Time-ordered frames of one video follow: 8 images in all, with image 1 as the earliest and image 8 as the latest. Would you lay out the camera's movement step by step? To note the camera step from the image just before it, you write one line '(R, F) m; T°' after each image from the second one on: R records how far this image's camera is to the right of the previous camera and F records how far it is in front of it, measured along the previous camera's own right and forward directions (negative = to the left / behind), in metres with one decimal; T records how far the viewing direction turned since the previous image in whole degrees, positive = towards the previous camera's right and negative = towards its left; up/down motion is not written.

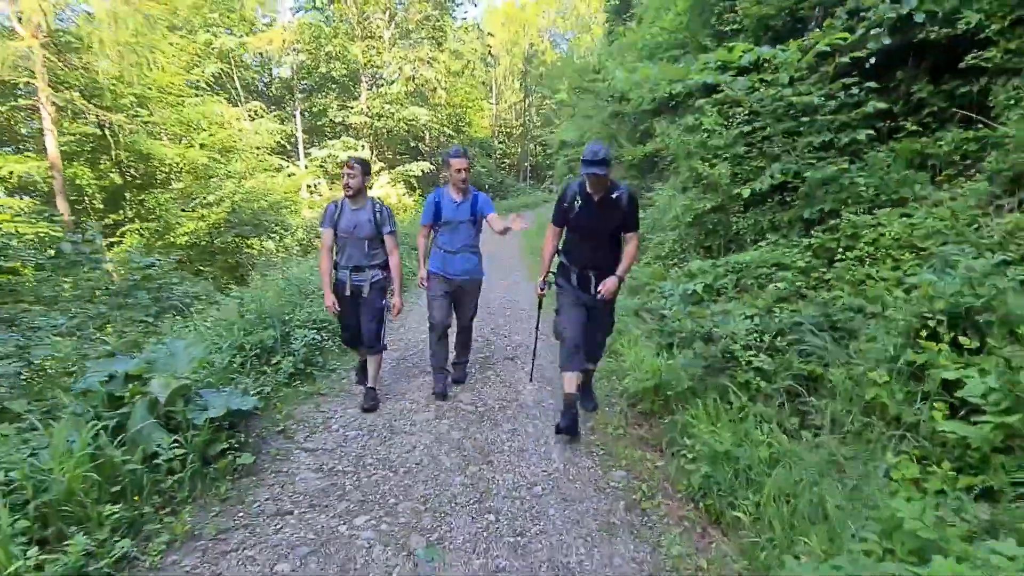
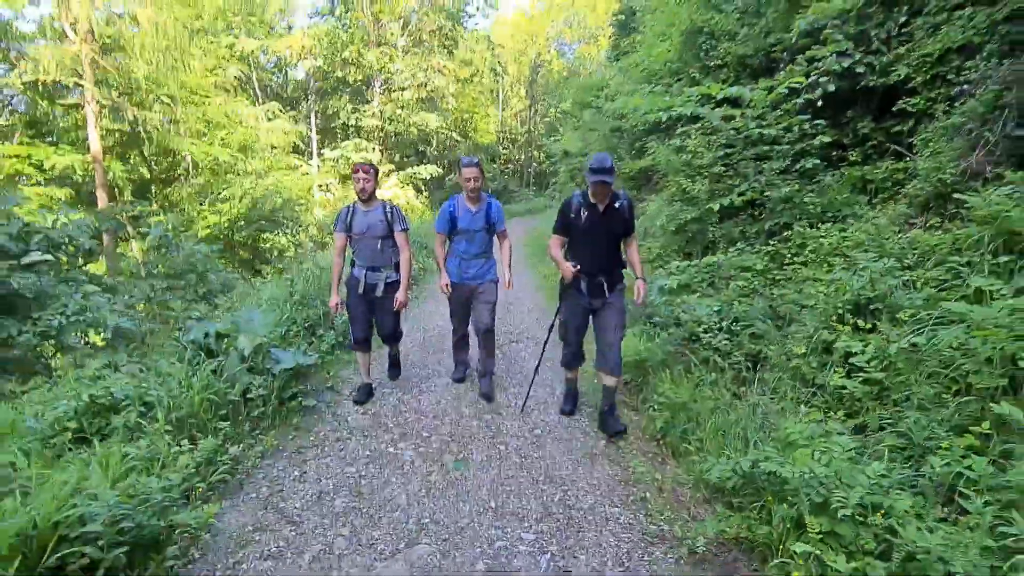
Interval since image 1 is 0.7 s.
(-0.1, -0.9) m; 0°
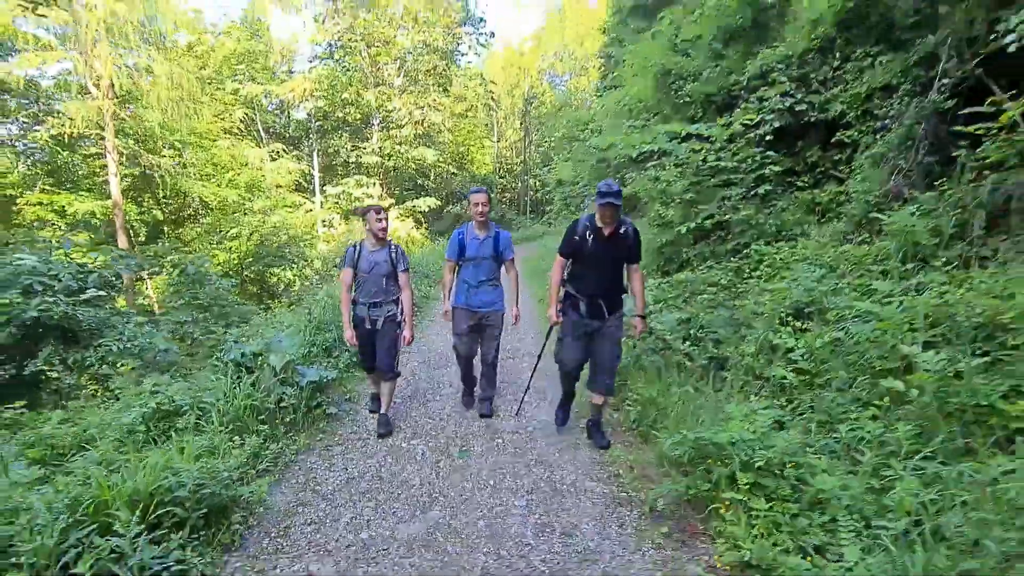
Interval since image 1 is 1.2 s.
(+0.1, -0.7) m; 0°
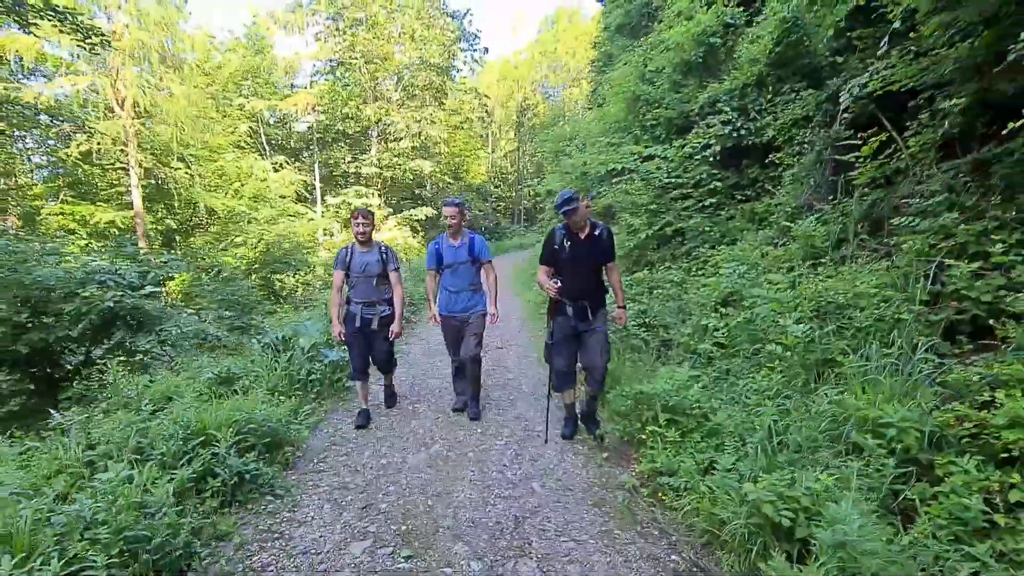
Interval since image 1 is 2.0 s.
(+0.1, -1.1) m; 0°
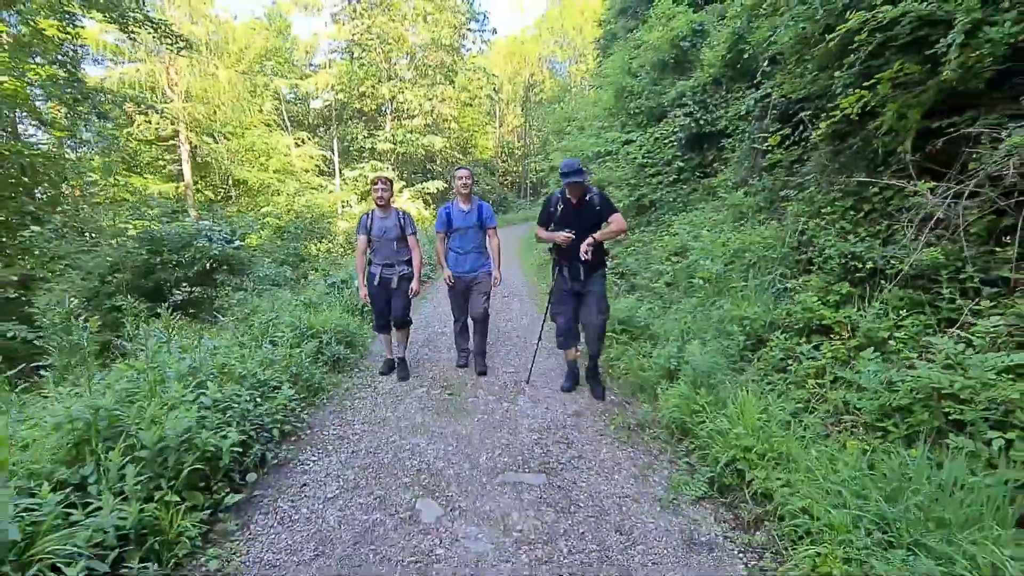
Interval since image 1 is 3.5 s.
(0.0, -1.9) m; -1°
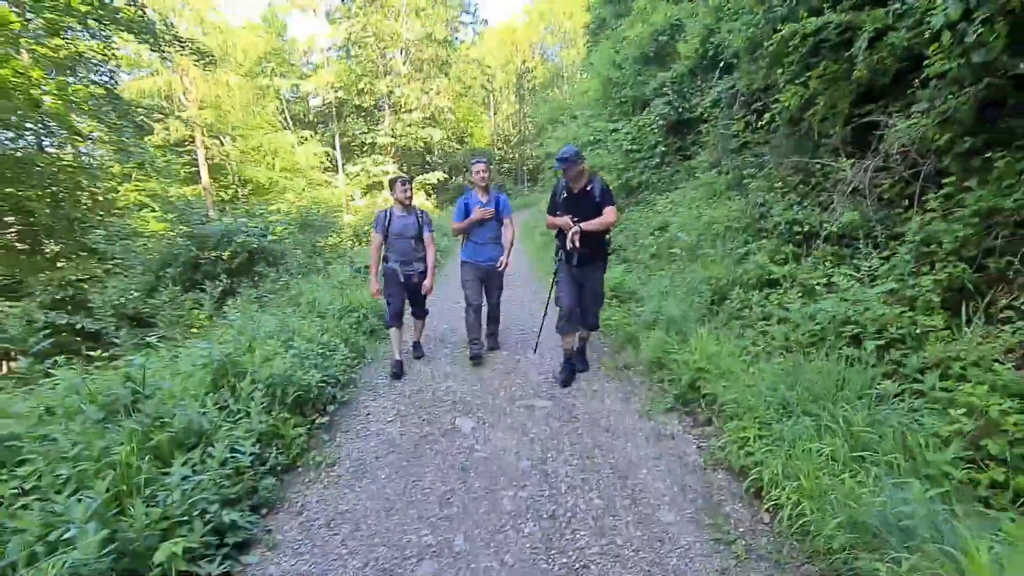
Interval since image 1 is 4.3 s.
(0.0, -1.0) m; 0°
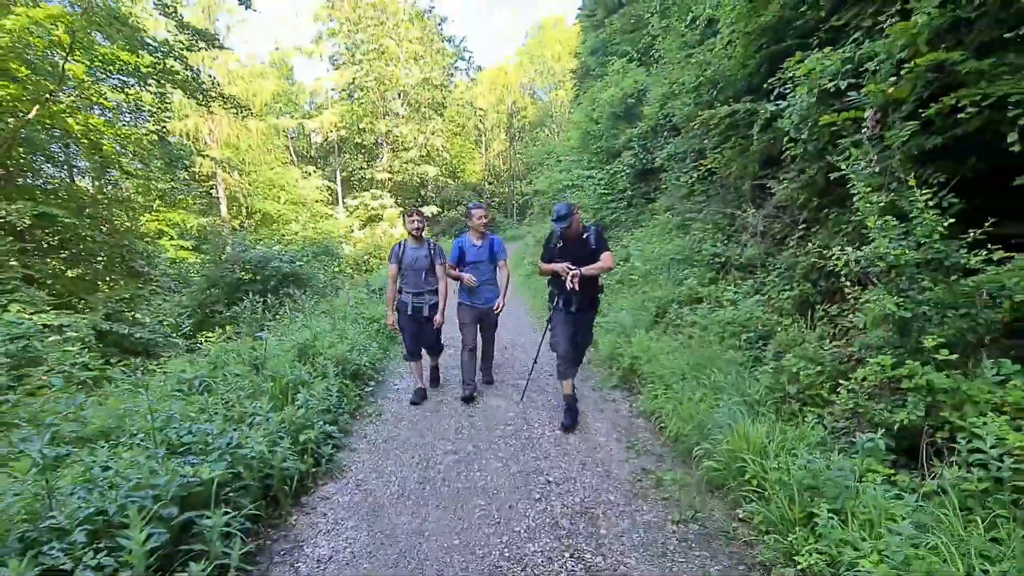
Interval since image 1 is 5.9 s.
(0.0, -1.7) m; +1°
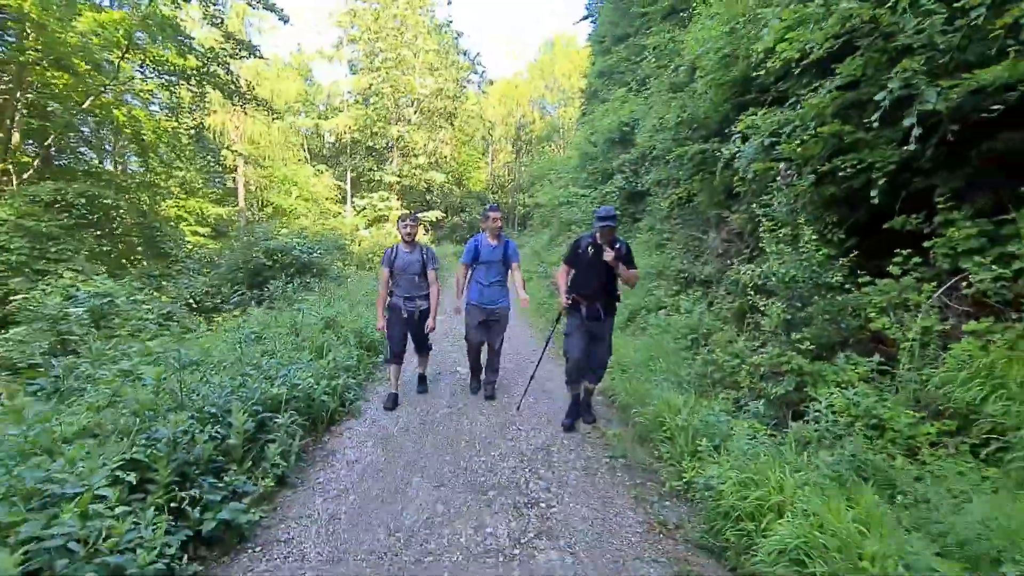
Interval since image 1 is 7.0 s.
(+0.1, -1.2) m; 0°
